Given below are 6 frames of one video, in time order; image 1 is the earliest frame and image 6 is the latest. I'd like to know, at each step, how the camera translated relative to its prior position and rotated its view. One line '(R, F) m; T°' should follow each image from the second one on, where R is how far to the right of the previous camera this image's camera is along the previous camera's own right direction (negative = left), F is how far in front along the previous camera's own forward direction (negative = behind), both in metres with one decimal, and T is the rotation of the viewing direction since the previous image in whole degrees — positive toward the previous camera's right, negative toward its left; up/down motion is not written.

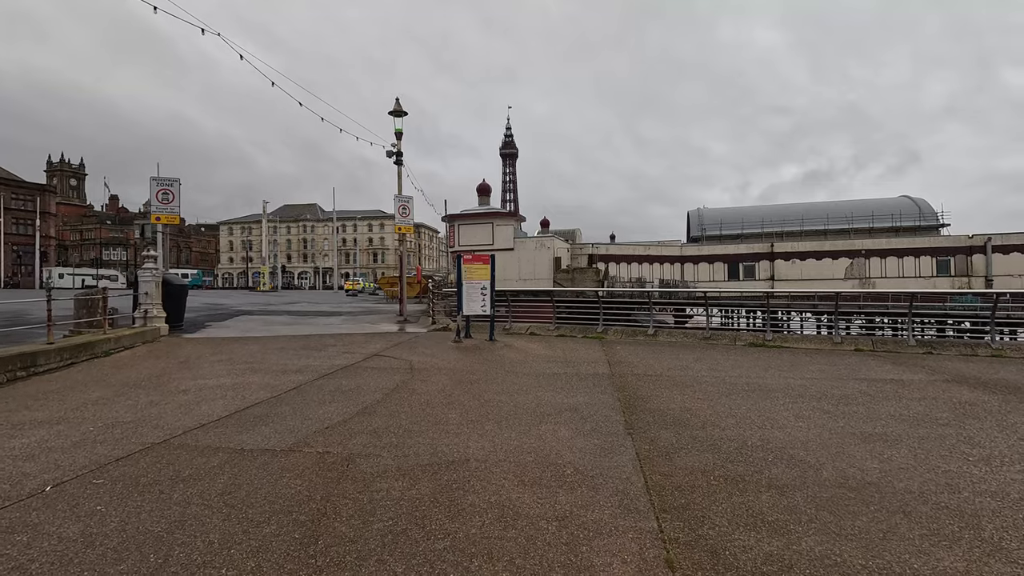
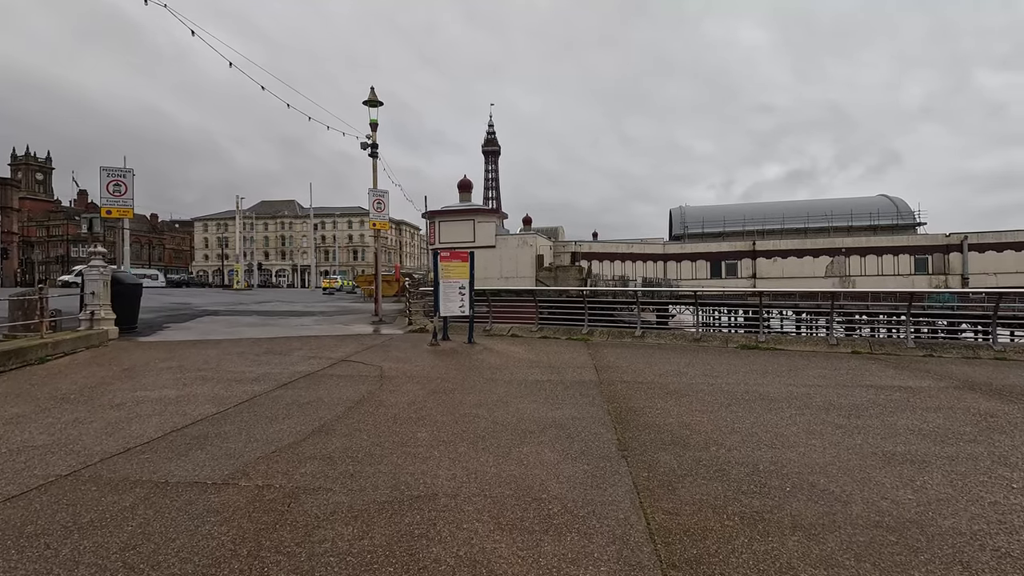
(0.0, +0.7) m; +2°
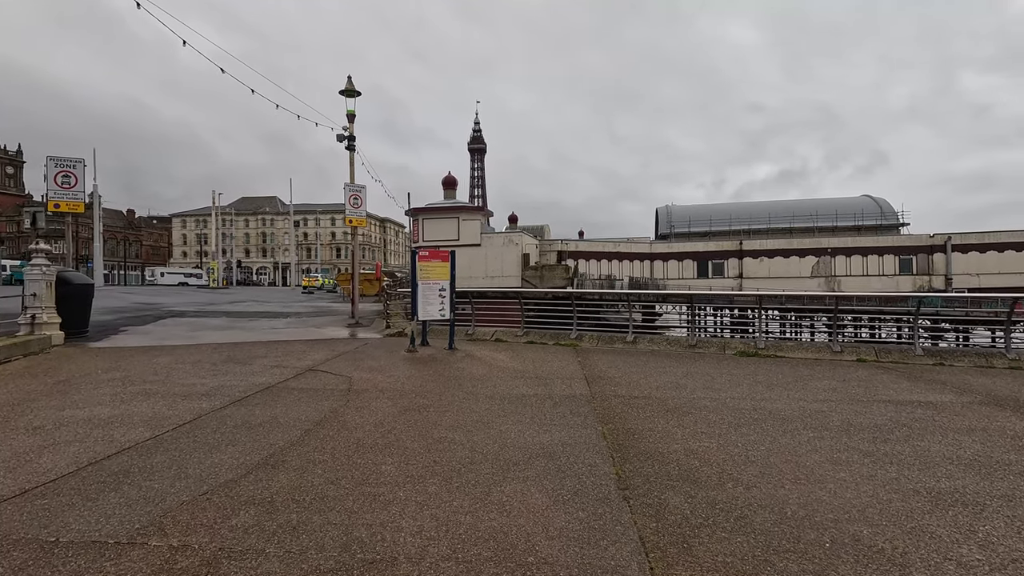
(0.0, +0.7) m; +2°
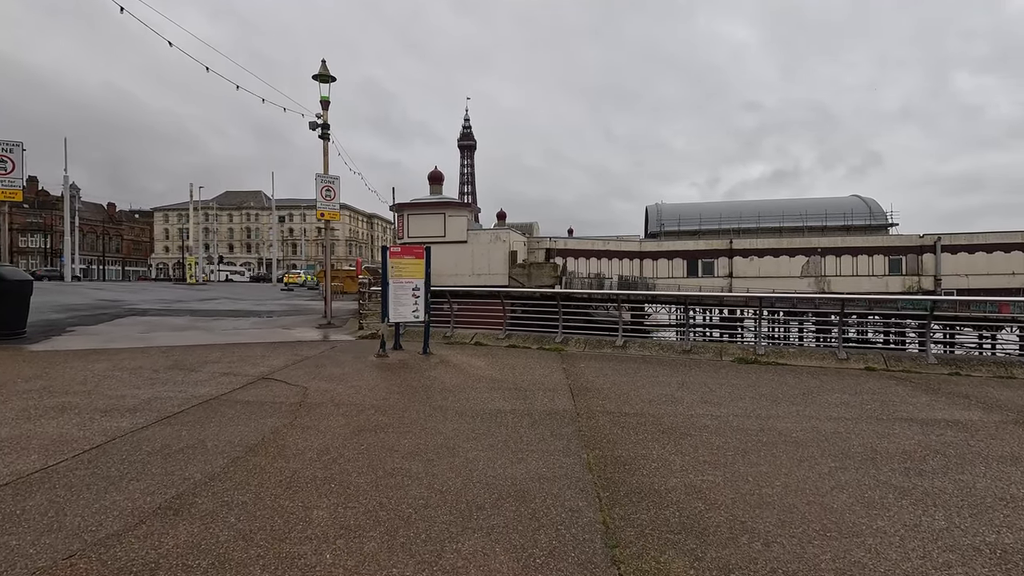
(+0.2, +0.8) m; +1°
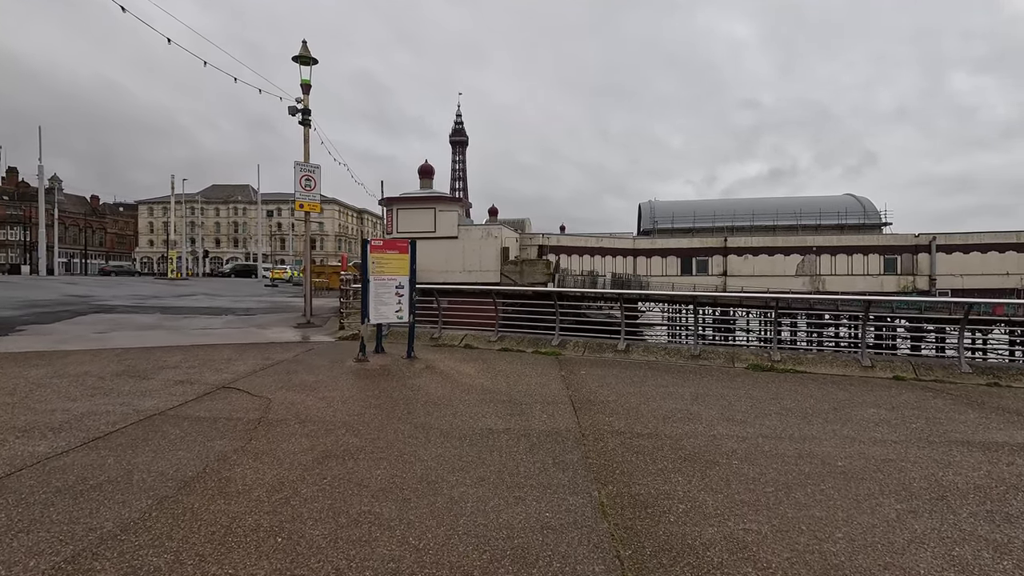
(0.0, +0.8) m; +1°
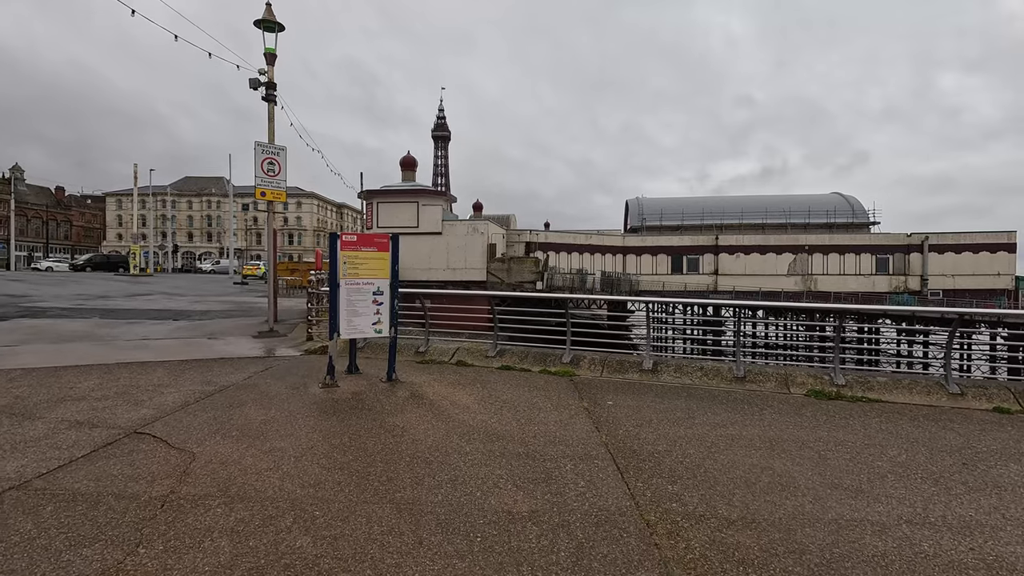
(-0.3, +1.7) m; +2°
